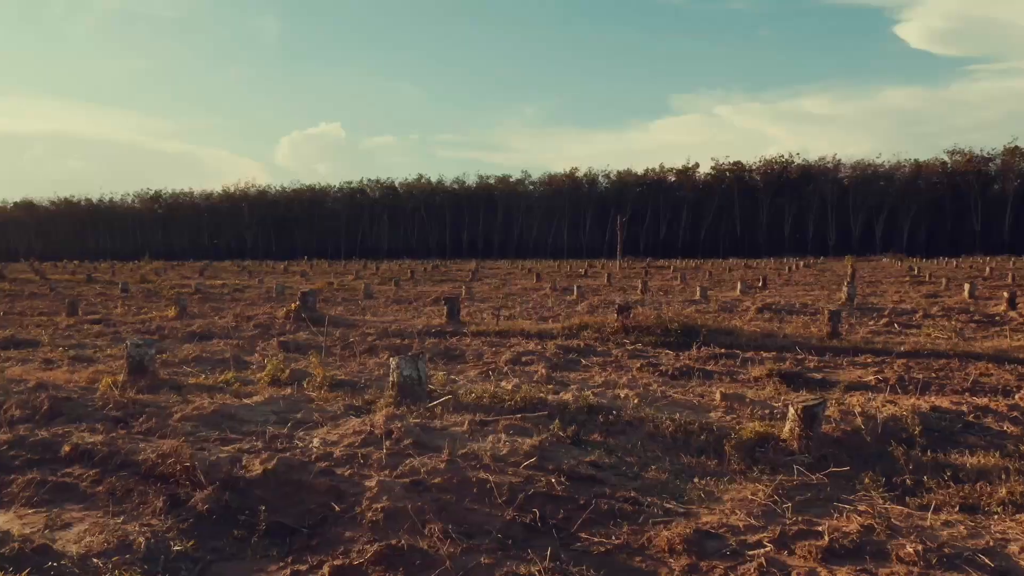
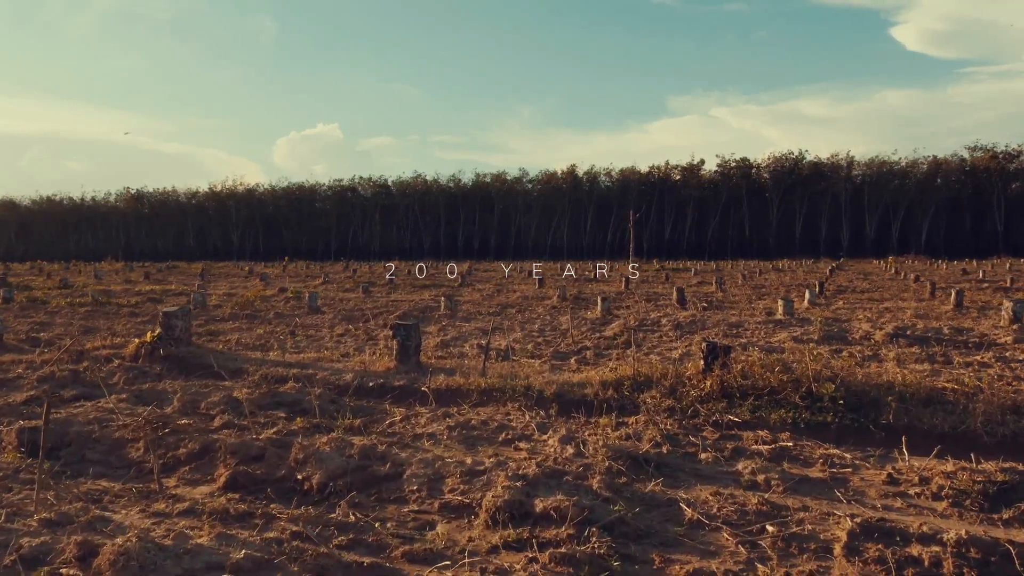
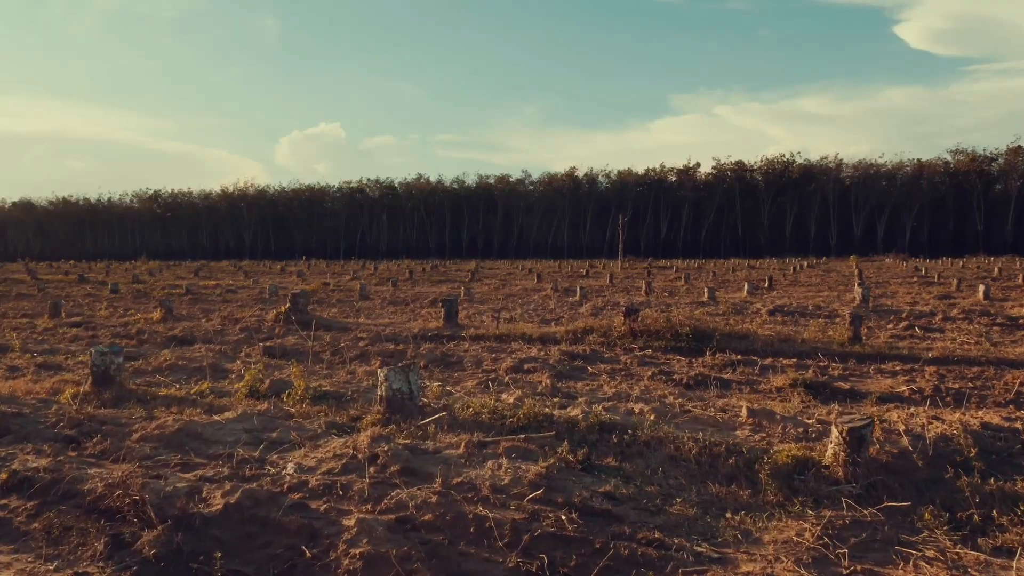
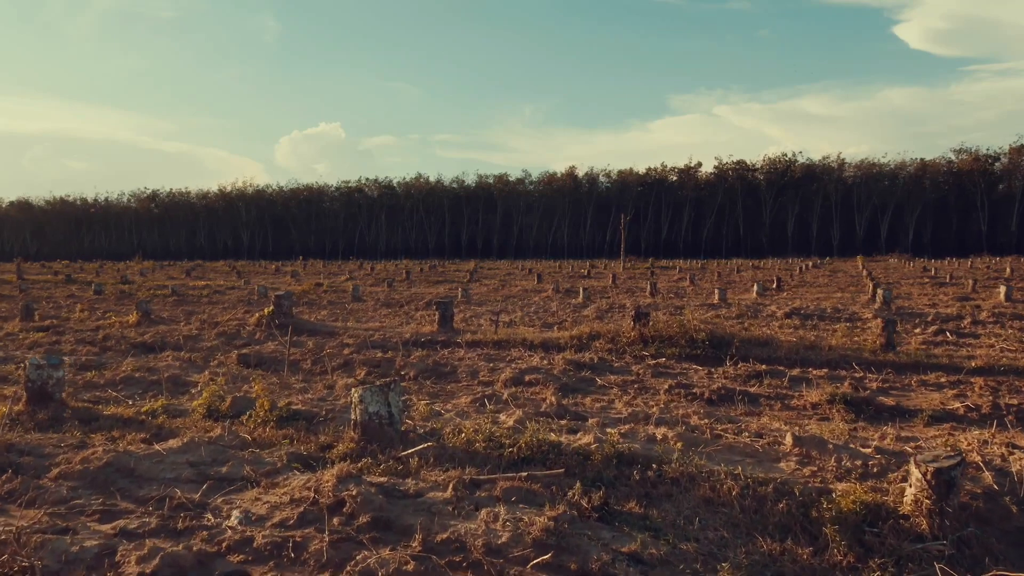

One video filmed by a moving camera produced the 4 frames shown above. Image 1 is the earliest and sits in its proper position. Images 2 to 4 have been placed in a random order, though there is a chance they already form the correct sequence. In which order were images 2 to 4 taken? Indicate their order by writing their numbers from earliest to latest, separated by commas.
3, 4, 2
